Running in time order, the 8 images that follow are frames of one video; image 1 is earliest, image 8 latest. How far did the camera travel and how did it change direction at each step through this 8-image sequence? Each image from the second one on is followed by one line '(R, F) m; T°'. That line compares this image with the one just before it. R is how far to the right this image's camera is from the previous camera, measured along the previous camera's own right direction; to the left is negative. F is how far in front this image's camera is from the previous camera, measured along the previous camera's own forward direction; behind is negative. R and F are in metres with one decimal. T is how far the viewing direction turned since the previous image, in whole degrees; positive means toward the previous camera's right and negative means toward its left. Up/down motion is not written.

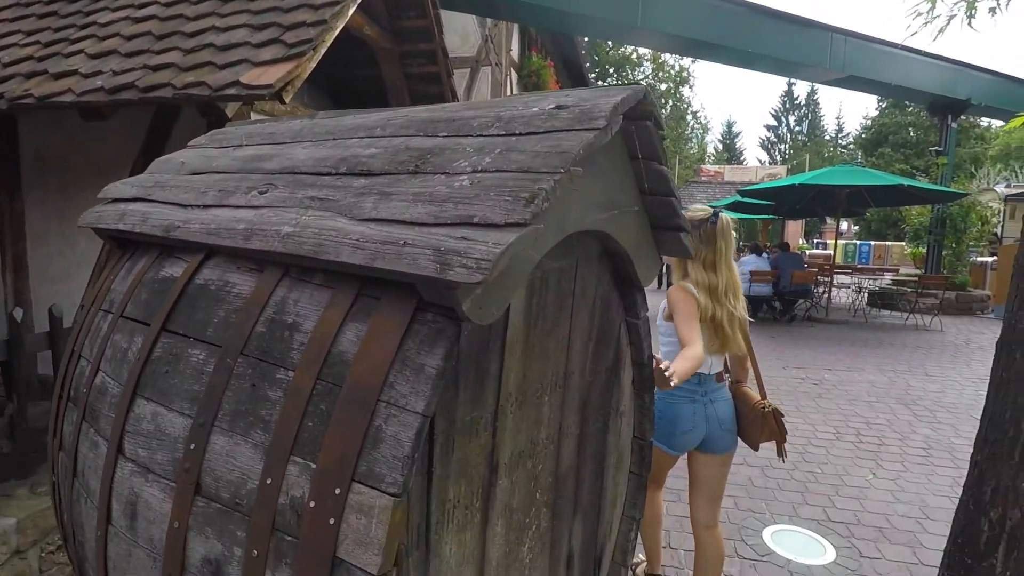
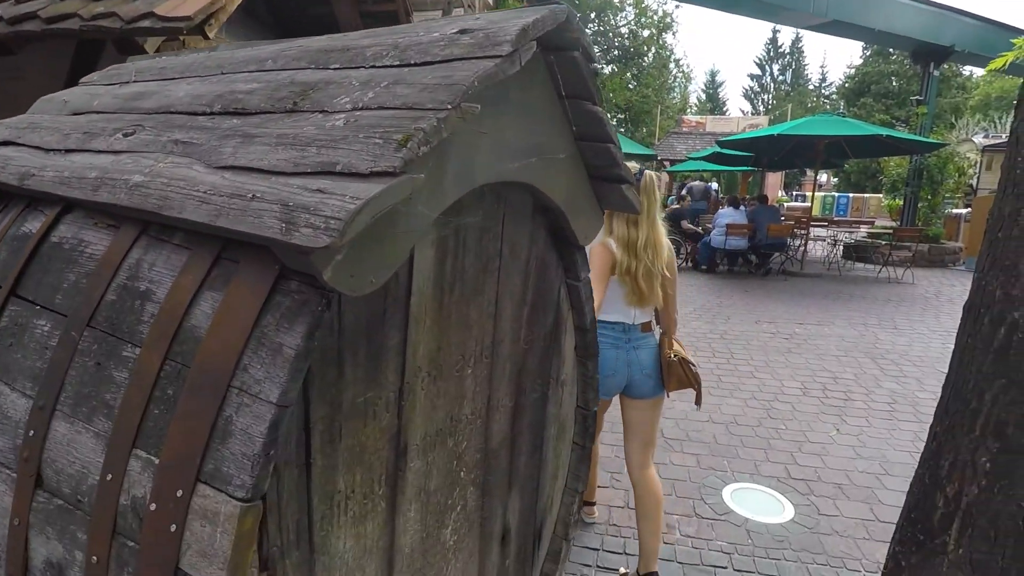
(+0.1, +0.2) m; +2°
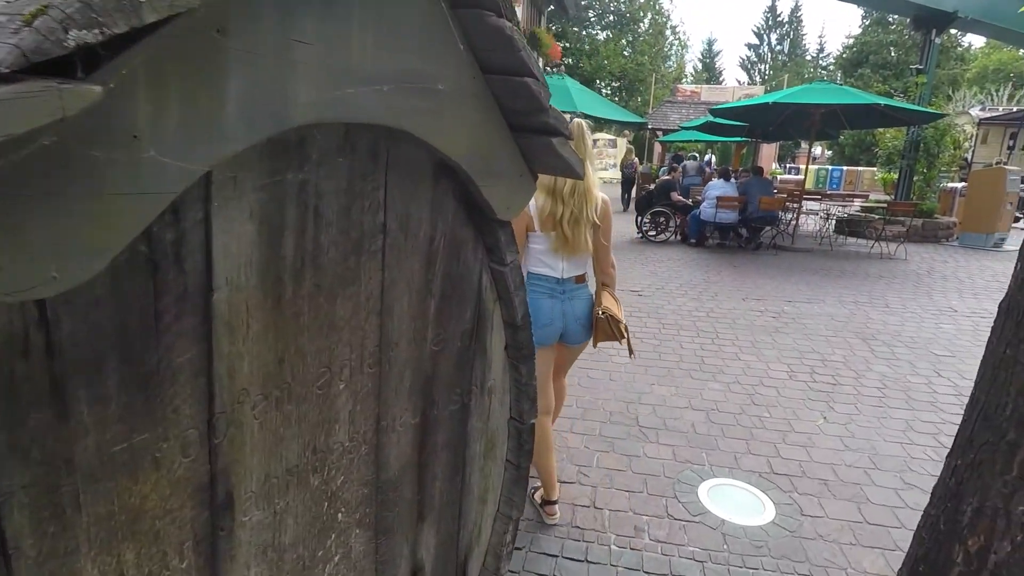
(+0.2, +0.3) m; +1°
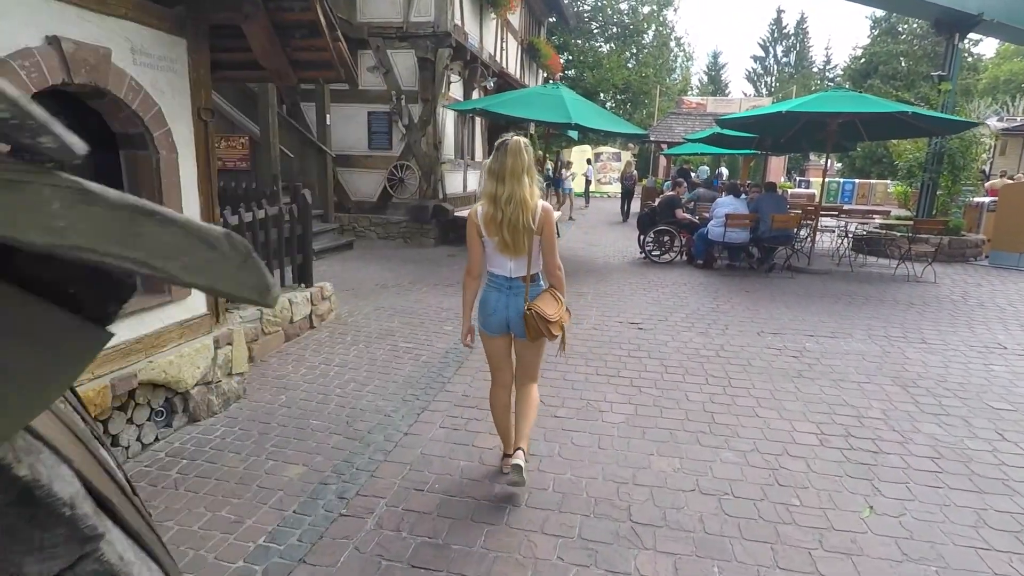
(+0.3, +0.8) m; -1°
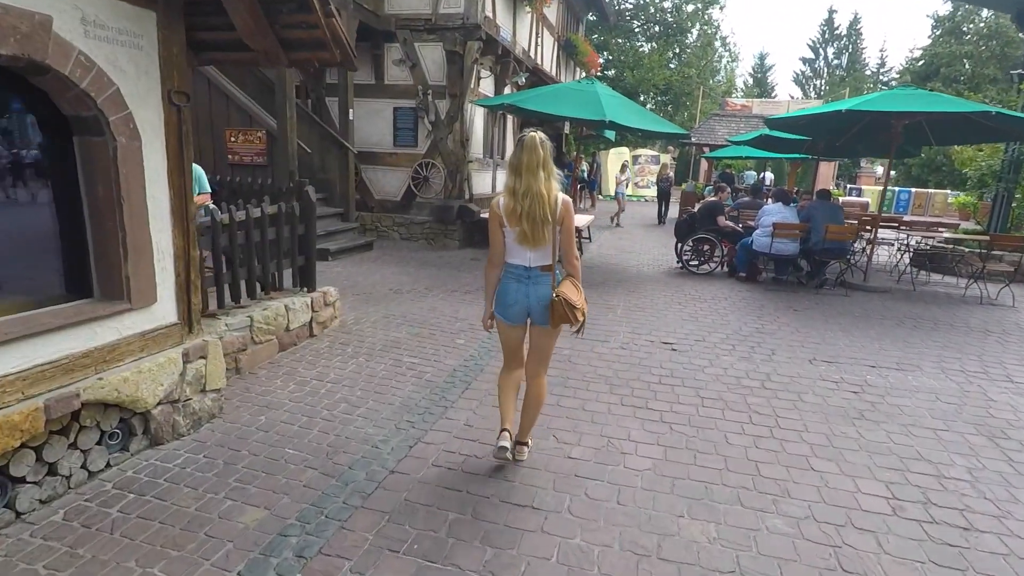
(+0.1, +0.6) m; -3°
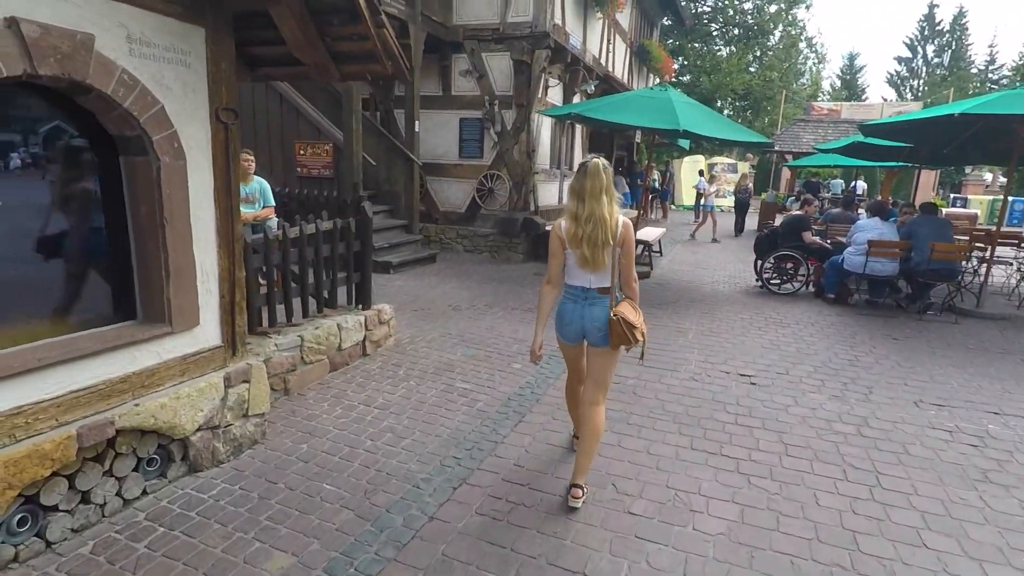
(+0.1, +0.3) m; -7°
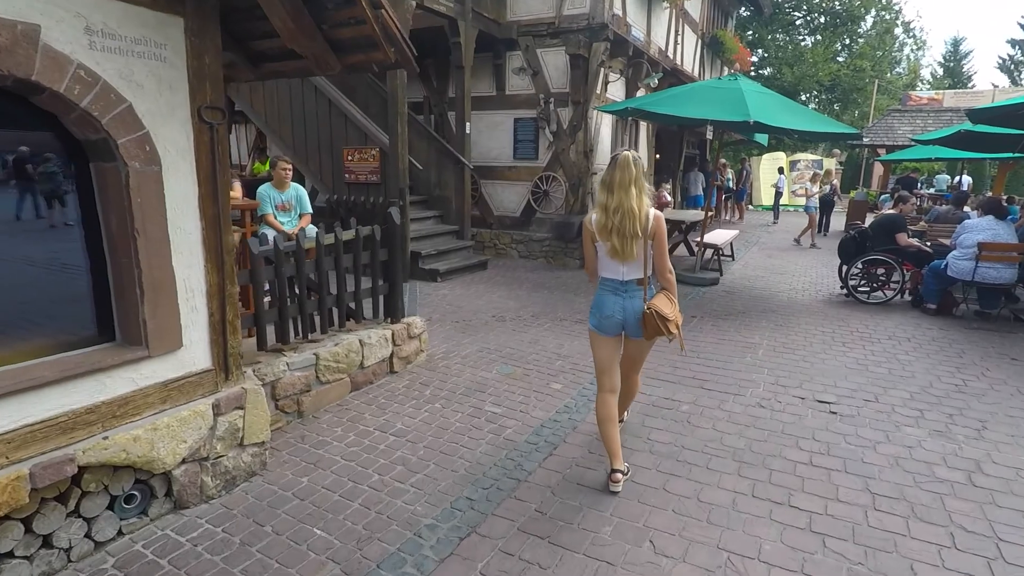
(+0.3, +0.5) m; -7°
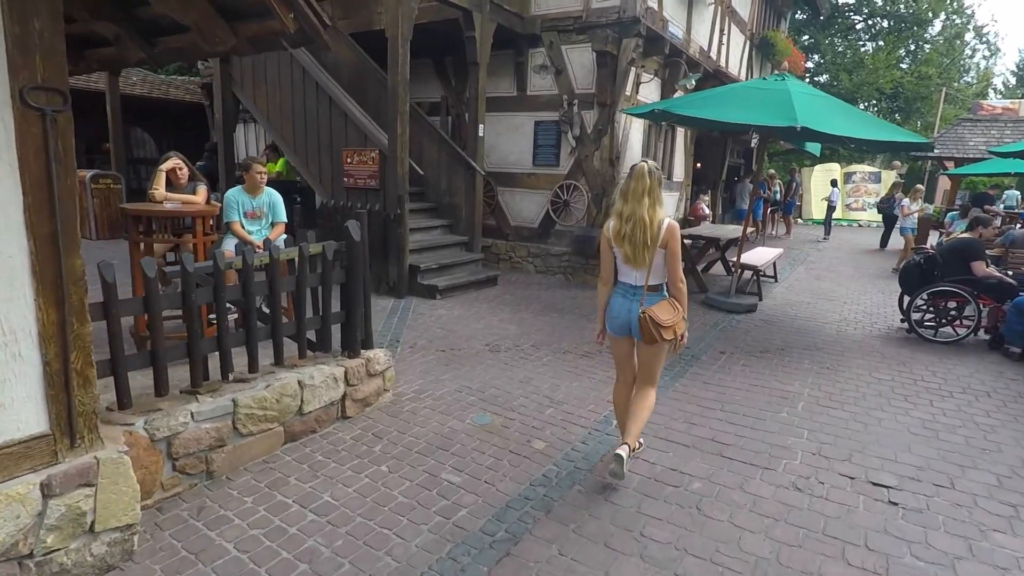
(+0.4, +0.9) m; -4°
